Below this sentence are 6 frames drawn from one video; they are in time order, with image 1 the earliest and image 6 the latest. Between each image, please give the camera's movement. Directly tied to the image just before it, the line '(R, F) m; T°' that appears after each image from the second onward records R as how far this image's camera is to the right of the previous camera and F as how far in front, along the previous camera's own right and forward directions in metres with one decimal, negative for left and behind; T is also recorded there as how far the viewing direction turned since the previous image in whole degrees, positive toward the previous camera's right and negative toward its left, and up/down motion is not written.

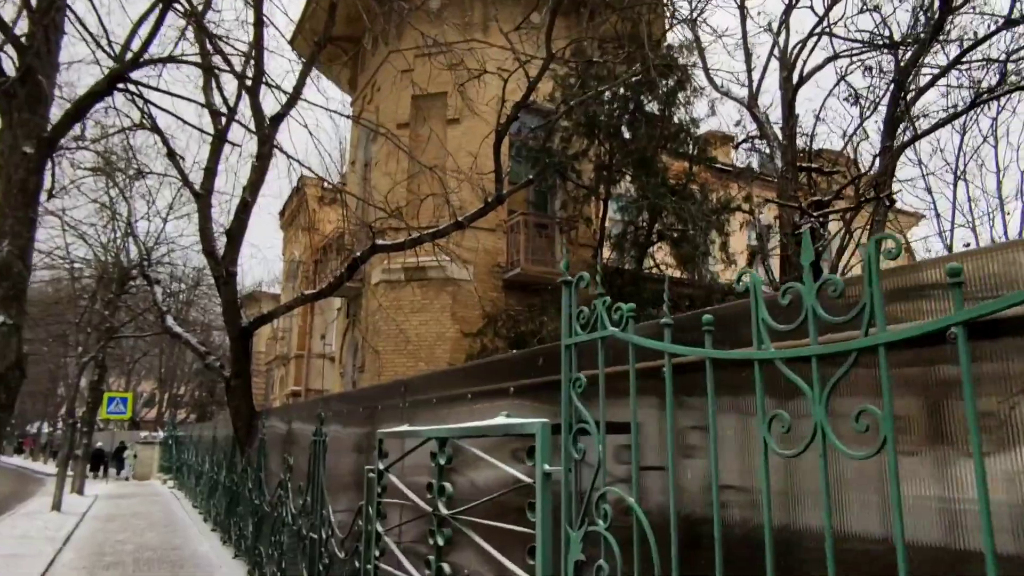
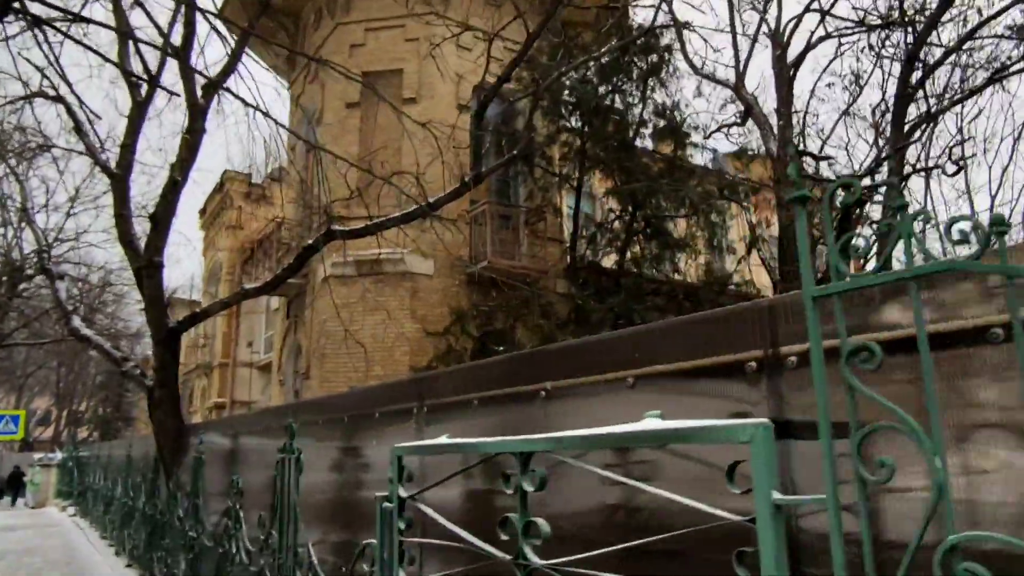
(-0.7, +1.1) m; +6°
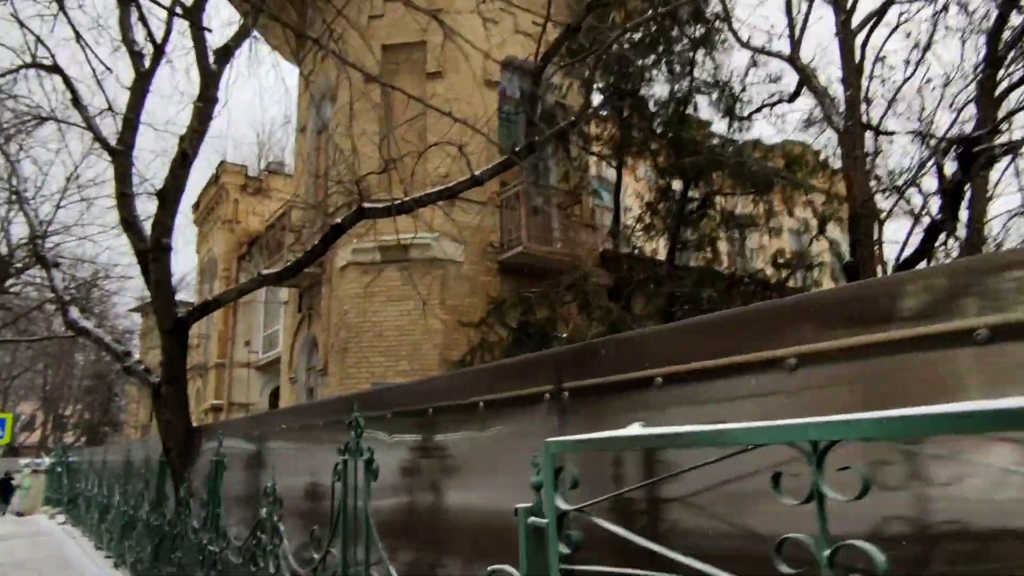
(-0.7, +0.8) m; +1°
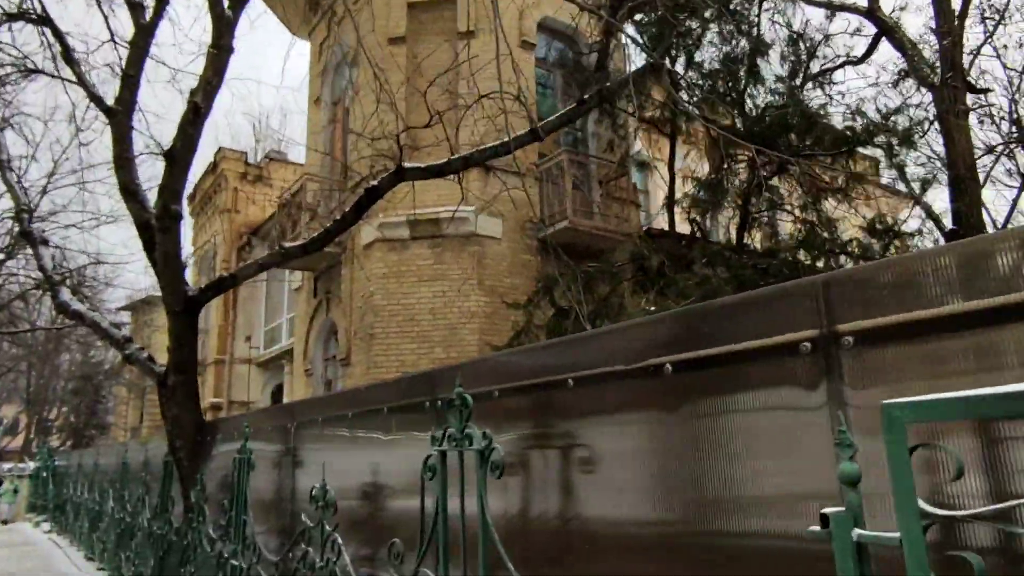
(-0.7, +1.0) m; +1°
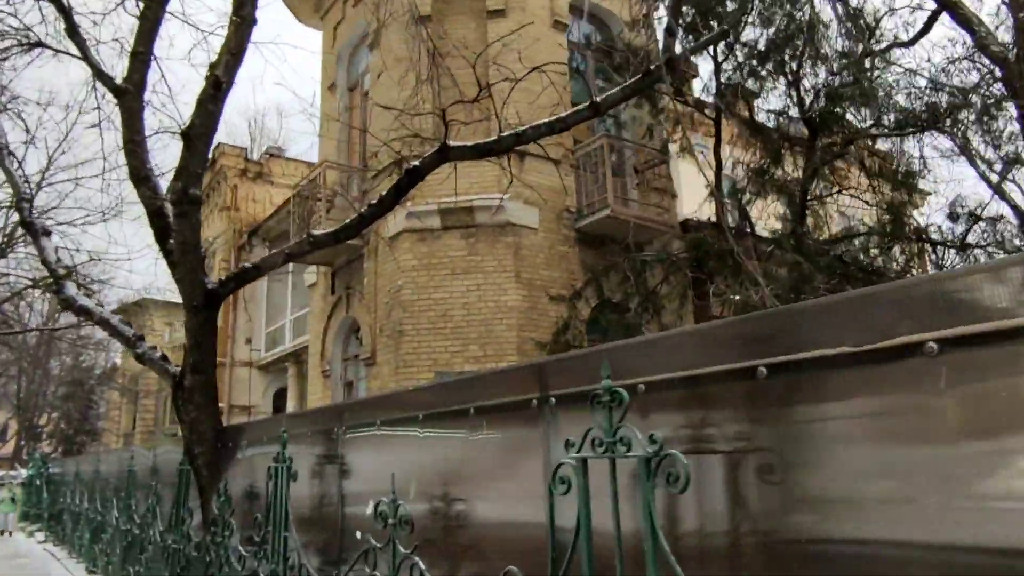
(-0.6, +0.6) m; +1°
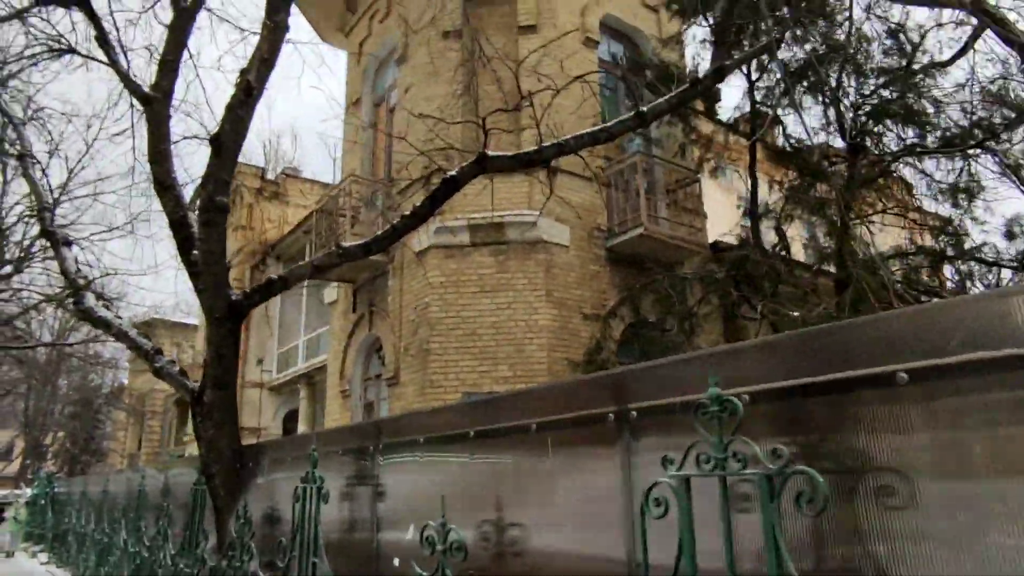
(-0.3, +0.2) m; -1°
